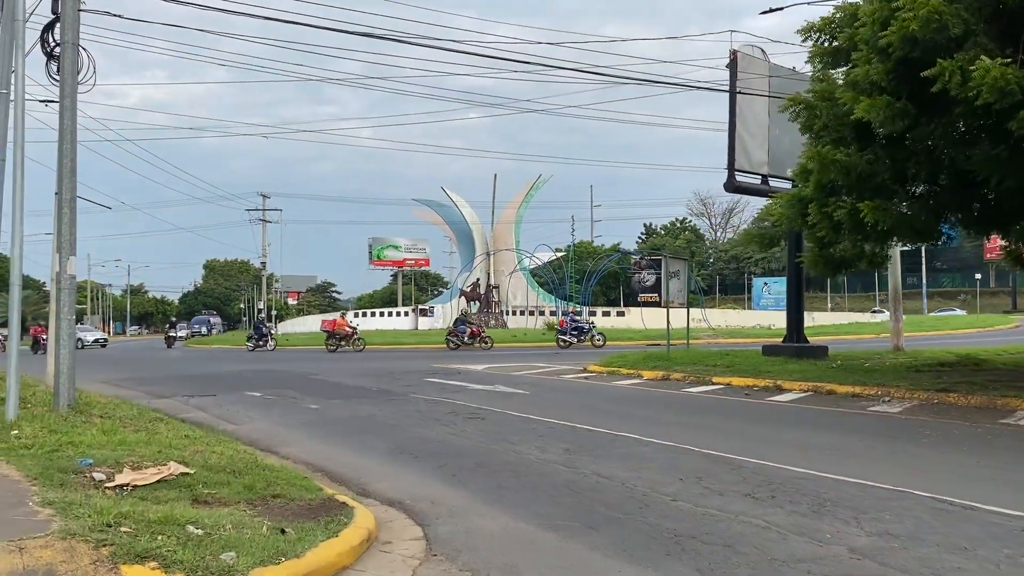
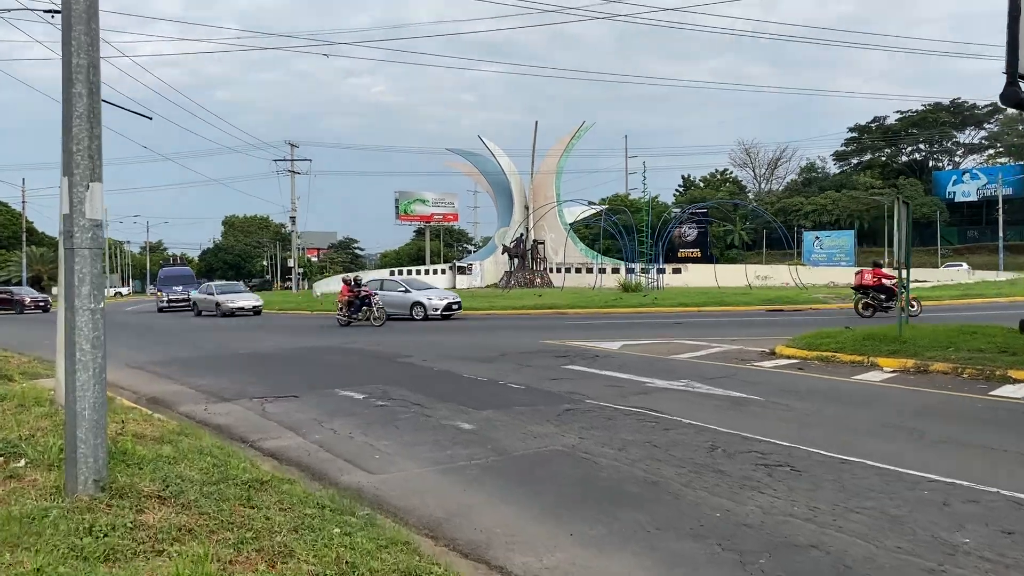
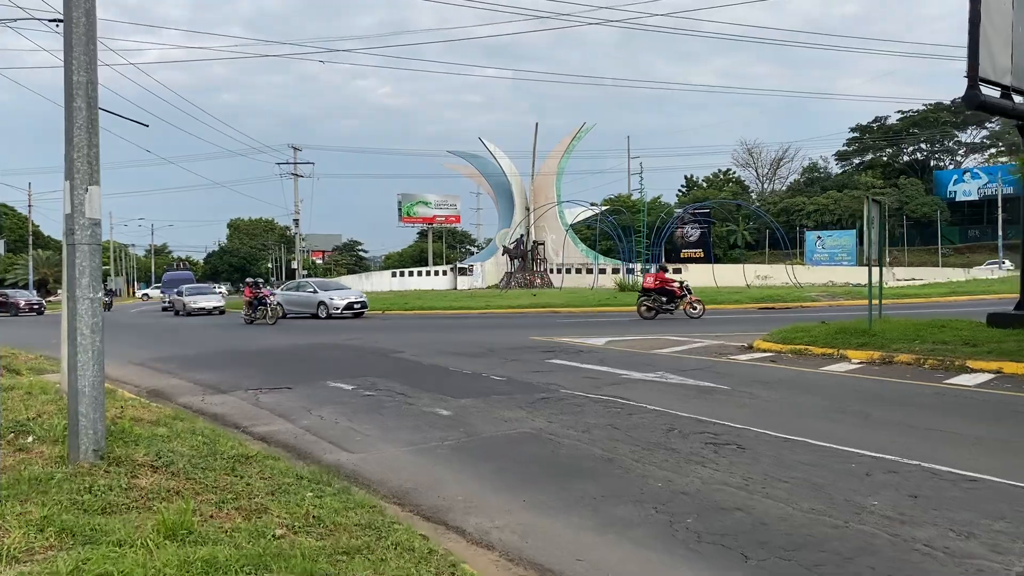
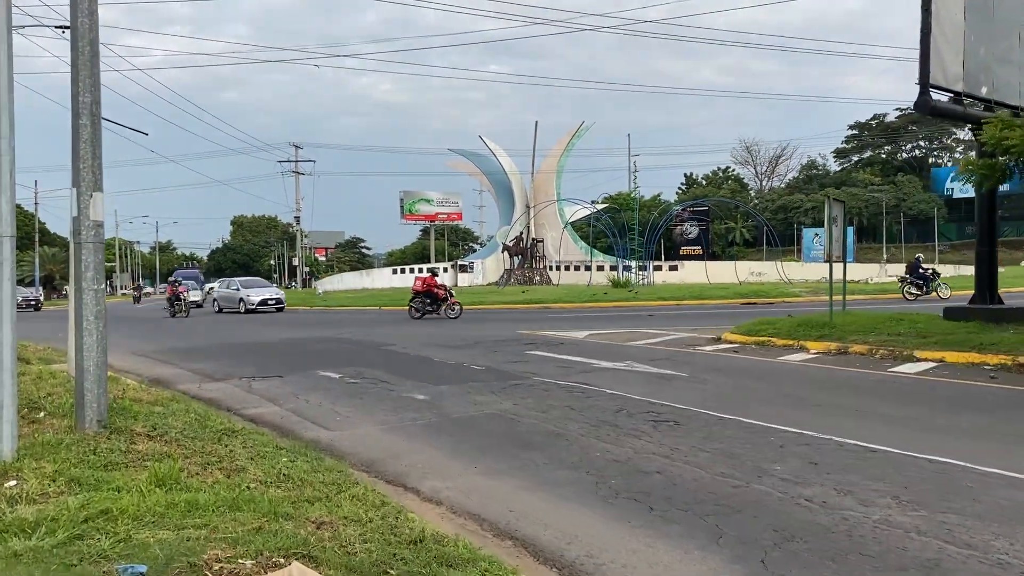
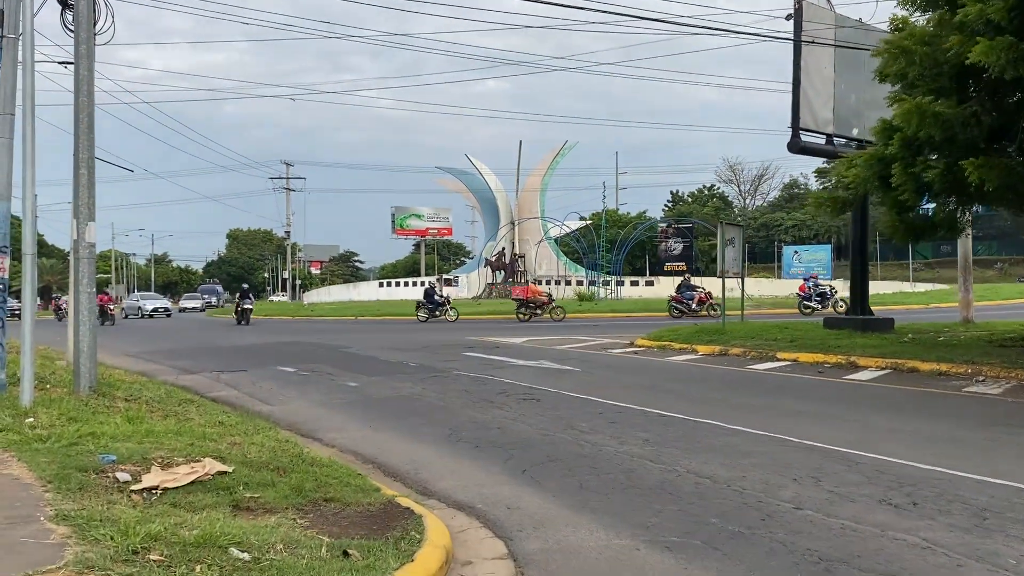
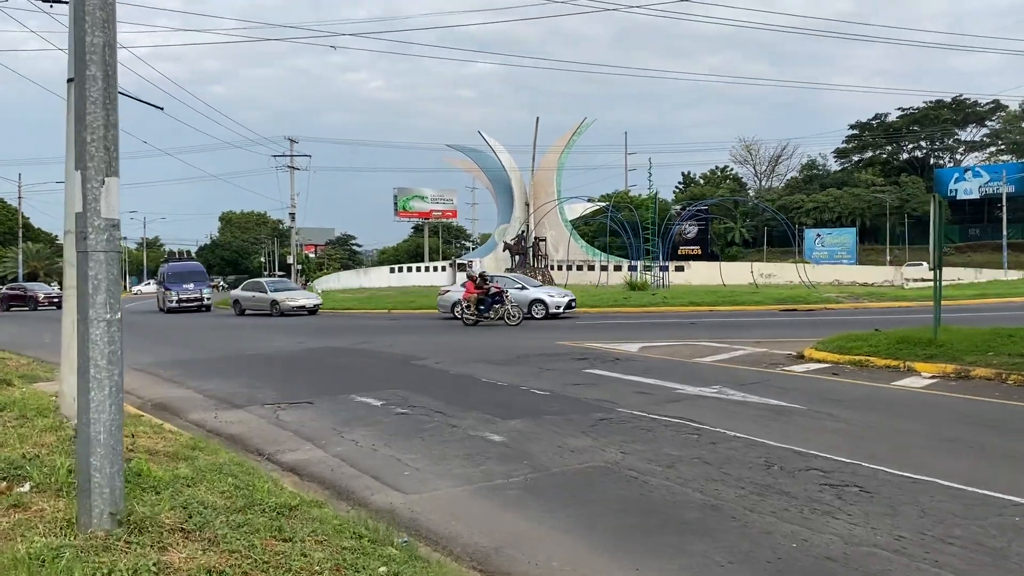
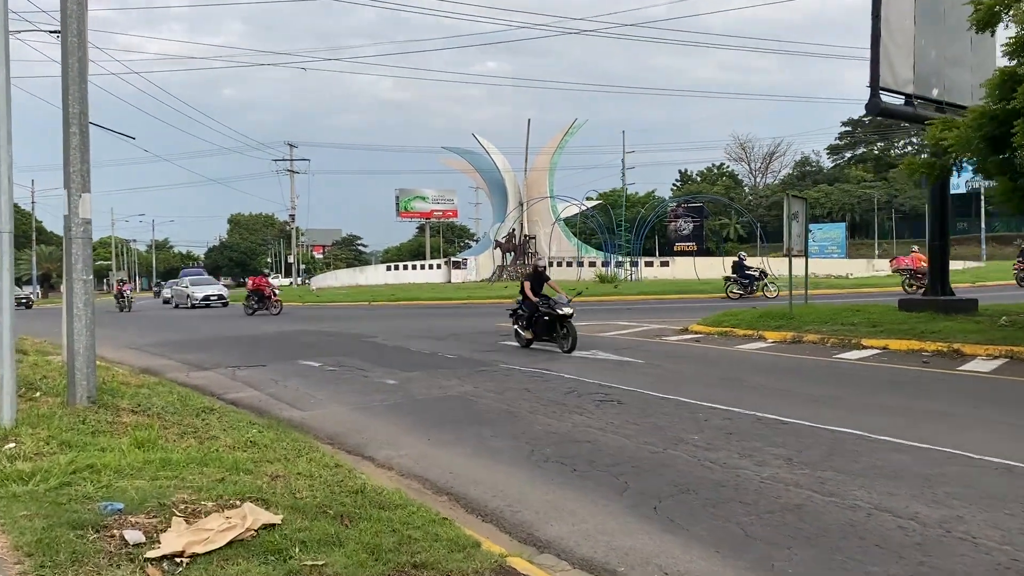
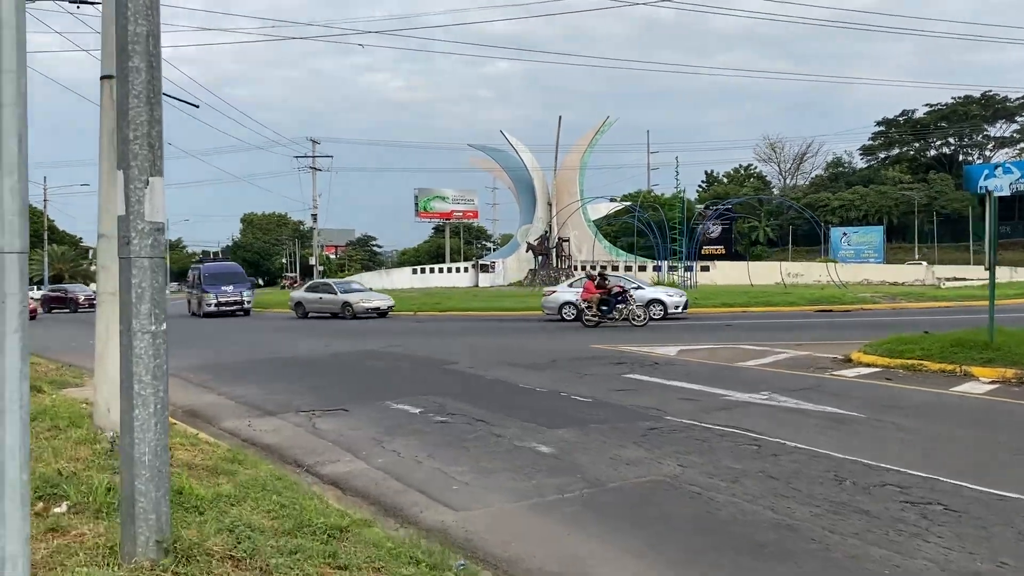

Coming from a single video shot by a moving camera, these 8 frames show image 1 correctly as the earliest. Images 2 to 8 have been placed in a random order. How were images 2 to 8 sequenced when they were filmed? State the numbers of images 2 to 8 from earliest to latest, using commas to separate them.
5, 7, 4, 3, 2, 6, 8
